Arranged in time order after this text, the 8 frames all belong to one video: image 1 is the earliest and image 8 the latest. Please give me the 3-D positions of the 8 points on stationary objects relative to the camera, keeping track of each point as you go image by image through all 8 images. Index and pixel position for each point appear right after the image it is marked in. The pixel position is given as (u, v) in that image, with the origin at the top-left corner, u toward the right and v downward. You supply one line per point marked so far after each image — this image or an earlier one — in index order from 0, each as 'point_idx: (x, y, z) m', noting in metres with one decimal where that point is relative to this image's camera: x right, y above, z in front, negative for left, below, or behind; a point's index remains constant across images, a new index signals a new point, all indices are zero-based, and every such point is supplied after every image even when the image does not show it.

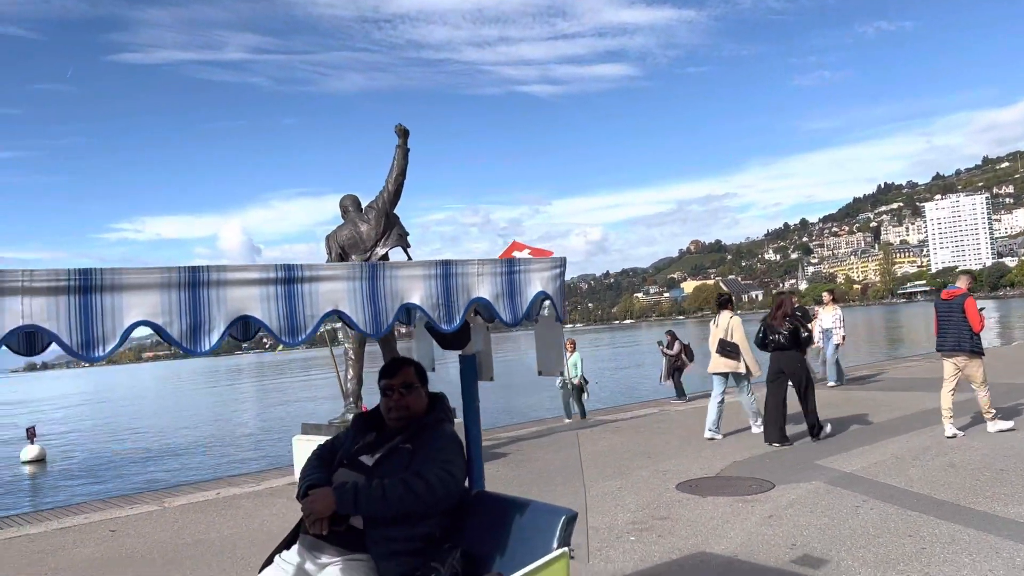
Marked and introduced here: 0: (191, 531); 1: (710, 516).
0: (-3.0, -2.3, +7.9) m
1: (+1.7, -2.0, +7.3) m
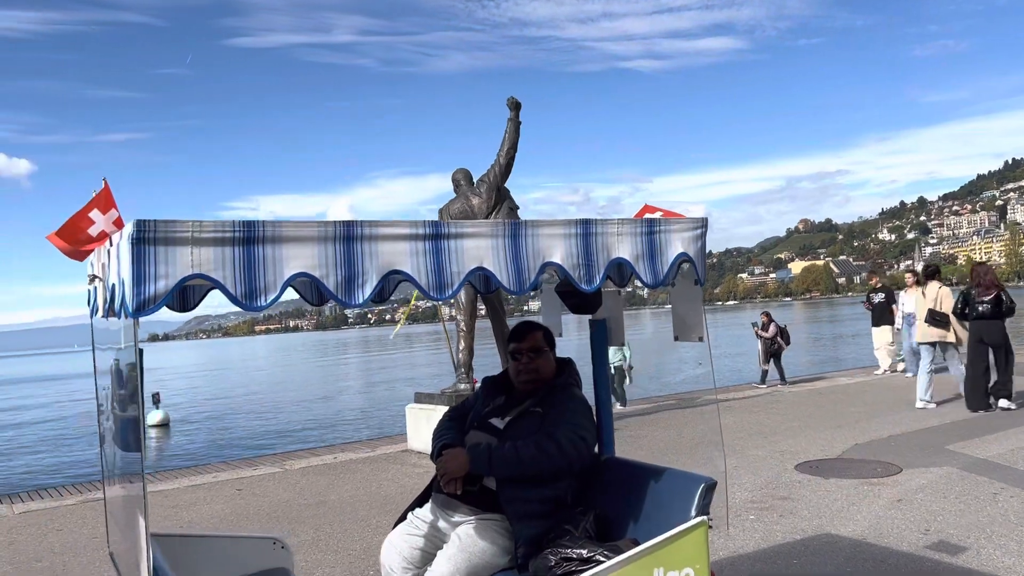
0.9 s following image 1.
0: (-1.9, -2.0, +8.2) m
1: (+2.7, -1.7, +7.1) m
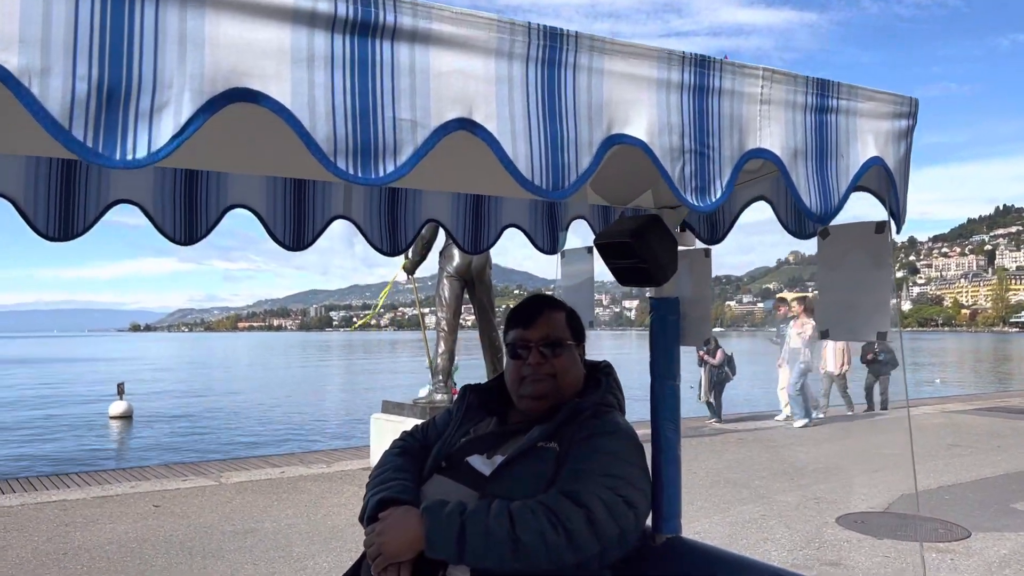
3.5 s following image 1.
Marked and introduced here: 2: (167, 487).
0: (-2.1, -1.8, +6.6) m
1: (+2.5, -1.8, +5.6) m
2: (-3.2, -1.9, +7.9) m
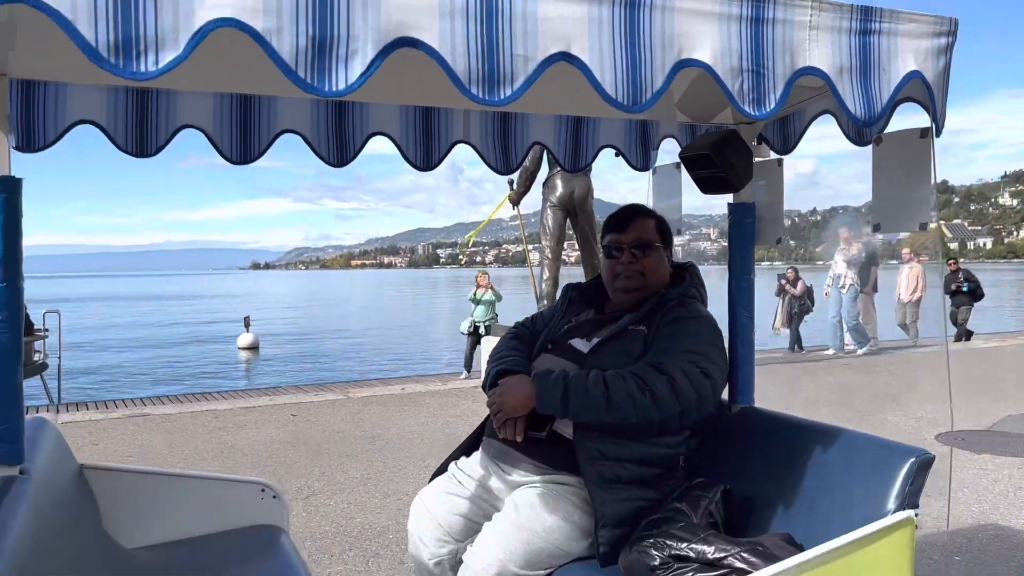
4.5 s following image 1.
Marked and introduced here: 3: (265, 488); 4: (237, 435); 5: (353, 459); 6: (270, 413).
0: (-1.2, -1.2, +7.4) m
1: (+3.2, -1.3, +5.7) m
2: (-2.2, -1.2, +8.7) m
3: (-0.7, -0.6, +2.6) m
4: (-2.3, -1.2, +7.0) m
5: (-1.1, -1.2, +6.1) m
6: (-2.3, -1.2, +8.0) m
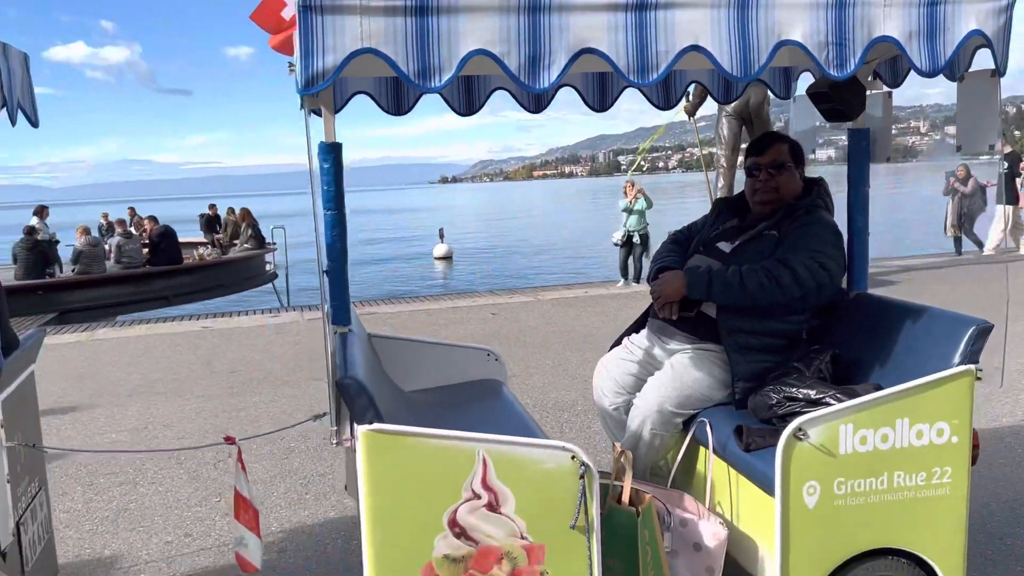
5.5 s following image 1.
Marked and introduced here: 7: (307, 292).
0: (+0.5, -0.3, +8.3) m
1: (+4.5, -0.6, +5.8) m
2: (-0.2, -0.2, +9.9) m
3: (-0.1, -0.3, +3.5) m
4: (-0.6, -0.4, +8.3) m
5: (+0.3, -0.5, +7.1) m
6: (-0.4, -0.3, +9.2) m
7: (-4.6, -0.1, +18.9) m
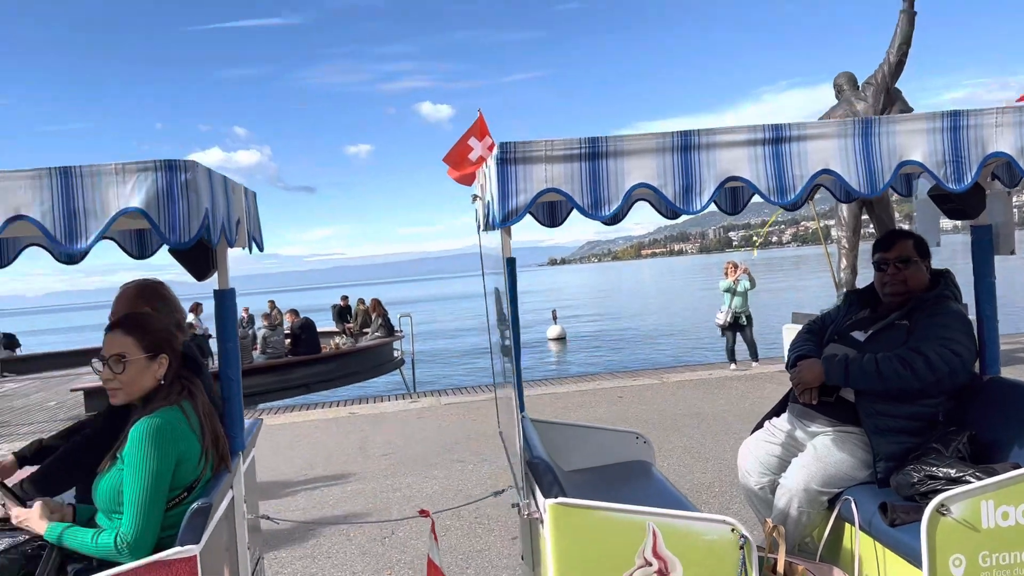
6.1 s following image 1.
0: (+1.8, -1.2, +8.5) m
1: (+5.4, -1.1, +5.5) m
2: (+1.4, -1.2, +10.1) m
3: (+0.6, -0.7, +3.9) m
4: (+0.7, -1.3, +8.6) m
5: (+1.4, -1.3, +7.4) m
6: (+1.0, -1.2, +9.5) m
7: (-1.9, -2.1, +19.6) m
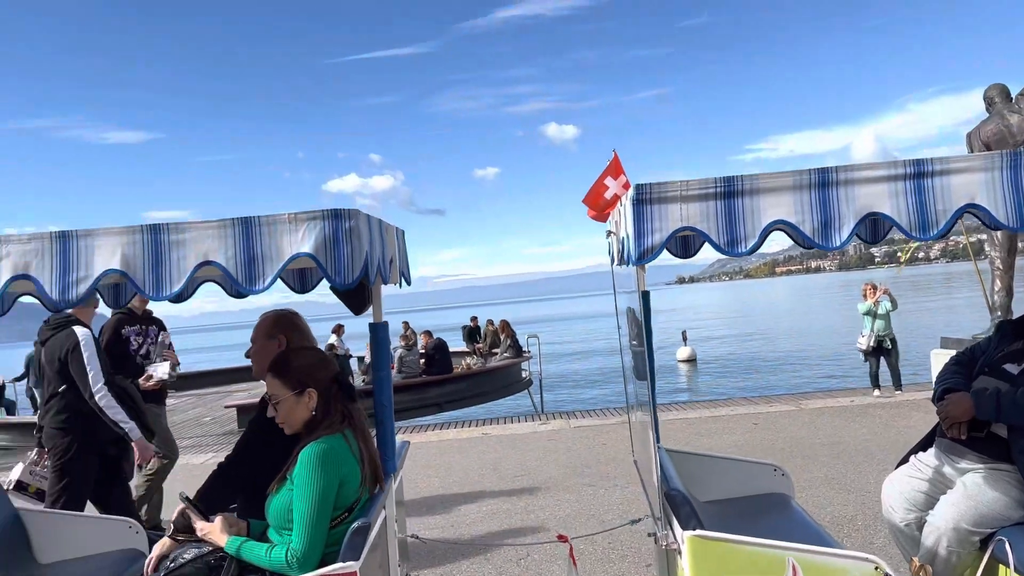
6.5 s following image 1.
0: (+3.1, -1.4, +8.3) m
1: (+6.2, -1.2, +4.7) m
2: (+2.9, -1.4, +9.9) m
3: (+1.2, -0.8, +3.9) m
4: (+2.0, -1.5, +8.5) m
5: (+2.6, -1.5, +7.2) m
6: (+2.4, -1.5, +9.3) m
7: (+1.1, -2.6, +19.7) m
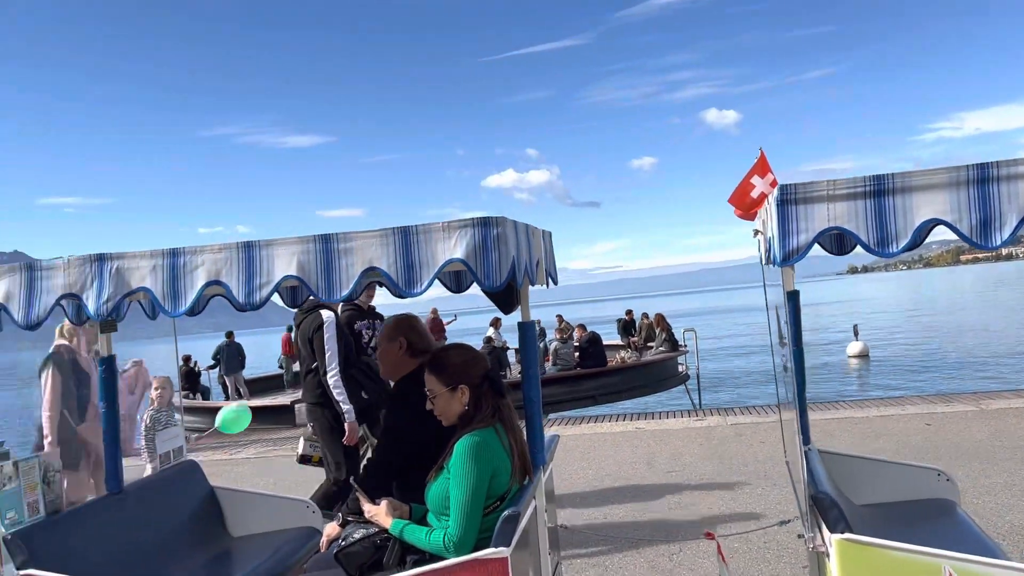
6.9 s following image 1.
0: (+4.5, -1.3, +7.7) m
1: (+7.0, -1.2, +3.6) m
2: (+4.7, -1.4, +9.3) m
3: (+1.9, -0.8, +3.7) m
4: (+3.5, -1.5, +8.1) m
5: (+3.8, -1.4, +6.7) m
6: (+4.1, -1.4, +8.8) m
7: (+4.7, -2.4, +19.3) m
